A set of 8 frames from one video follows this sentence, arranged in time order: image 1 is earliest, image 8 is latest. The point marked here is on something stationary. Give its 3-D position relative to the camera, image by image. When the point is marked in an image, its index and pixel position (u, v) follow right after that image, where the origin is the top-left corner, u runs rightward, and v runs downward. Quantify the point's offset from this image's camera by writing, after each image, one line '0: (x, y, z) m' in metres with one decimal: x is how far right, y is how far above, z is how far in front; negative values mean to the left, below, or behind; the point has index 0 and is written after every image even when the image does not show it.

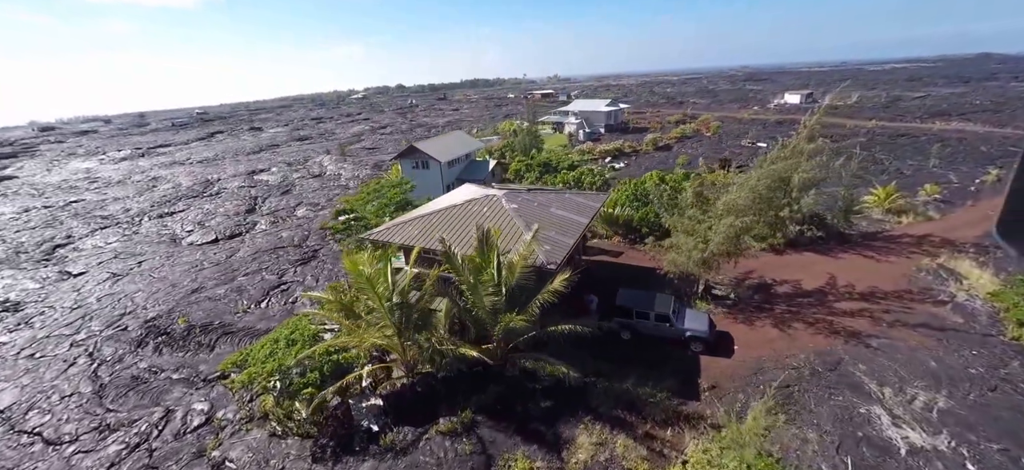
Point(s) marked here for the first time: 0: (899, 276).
0: (+14.4, -1.6, +15.1) m
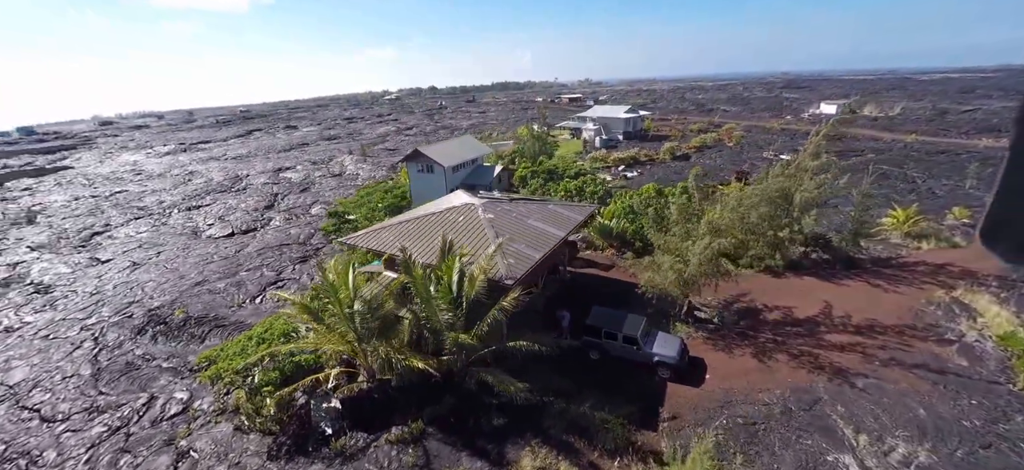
0: (+13.5, -2.6, +13.9) m
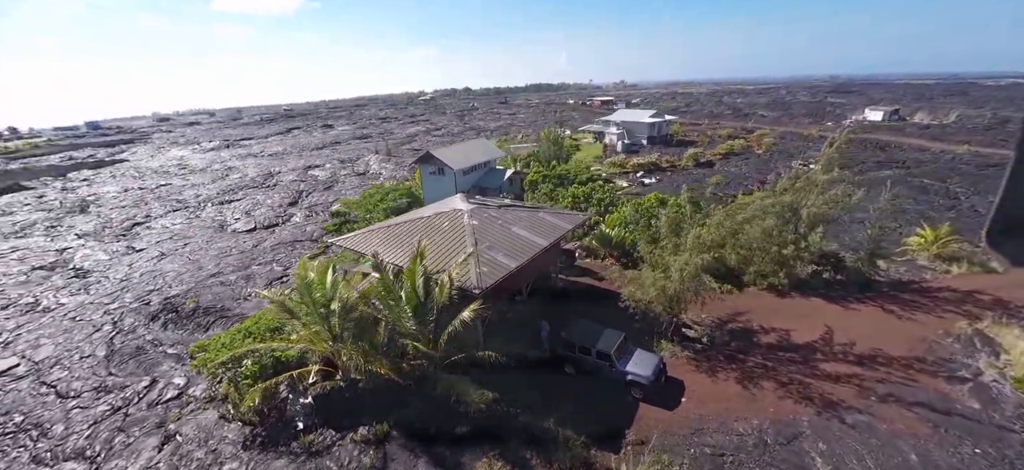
0: (+12.7, -3.3, +12.7) m
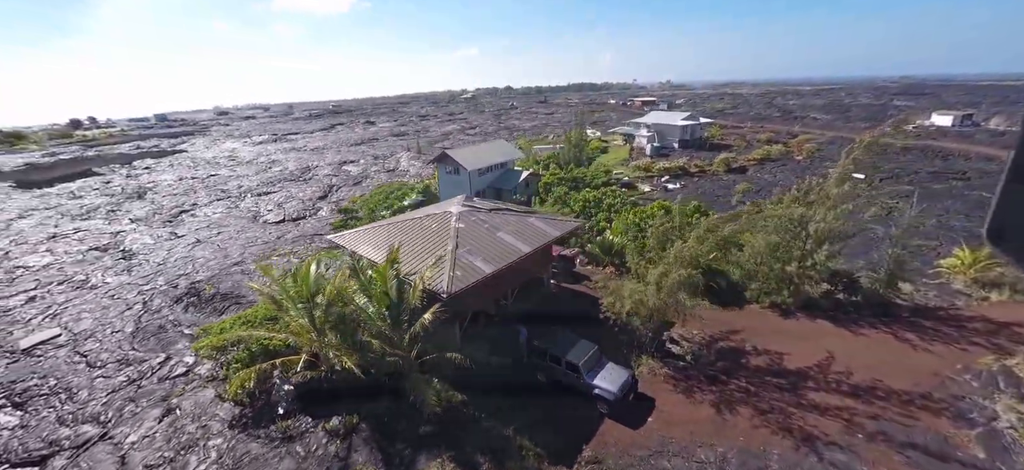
0: (+11.8, -4.0, +11.5) m
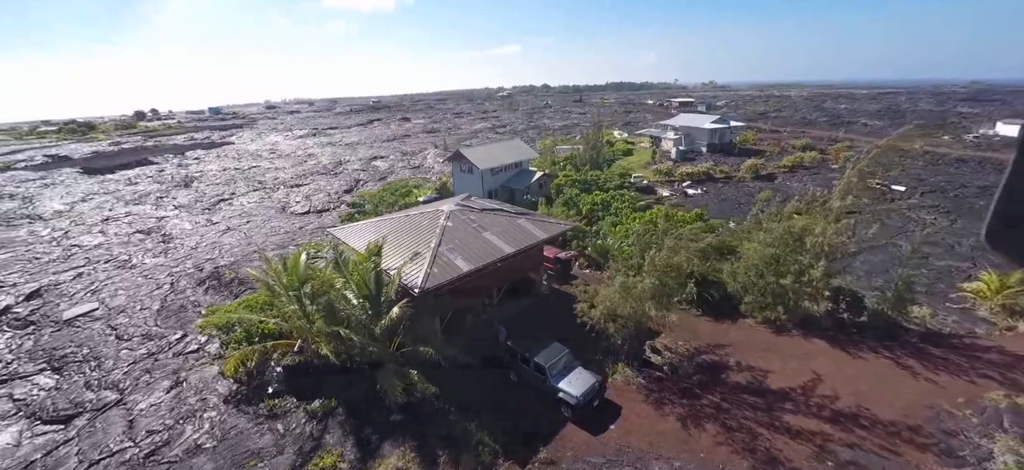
0: (+10.8, -4.6, +10.7) m
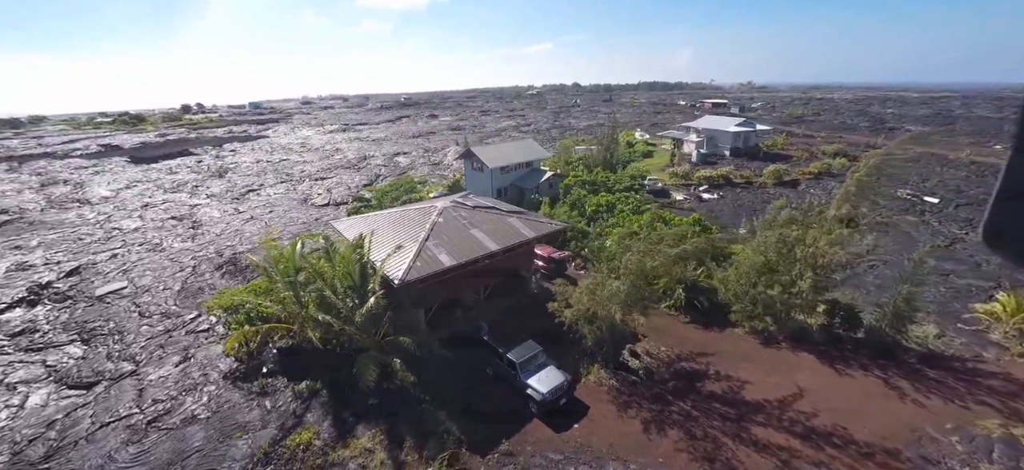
0: (+9.9, -4.9, +10.2) m
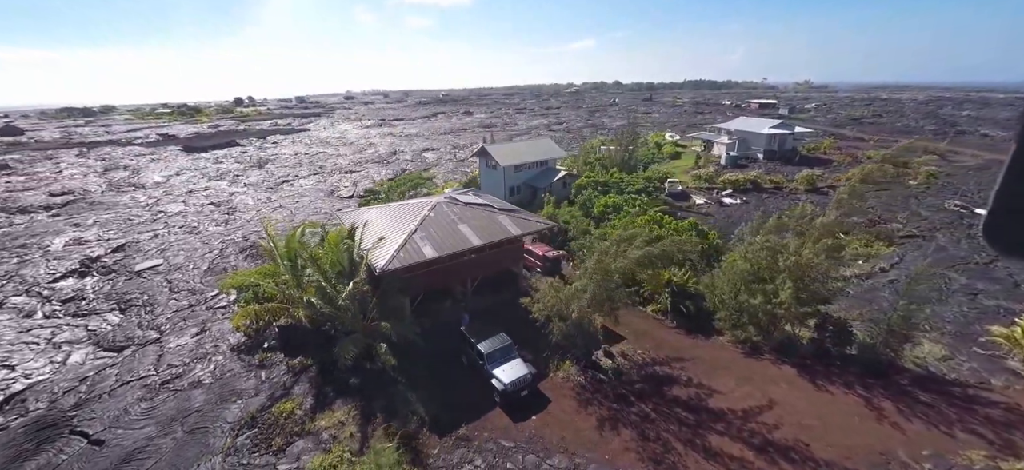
0: (+8.6, -5.2, +9.7) m
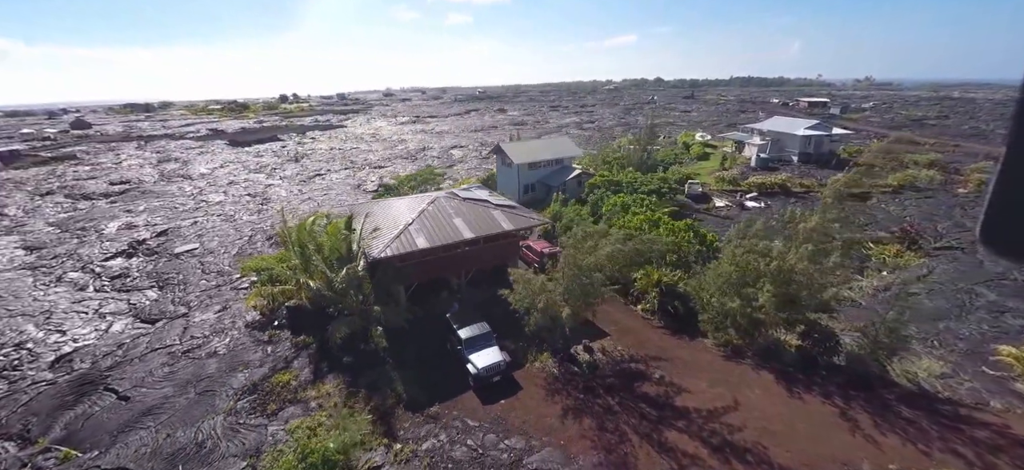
0: (+7.5, -5.3, +9.5) m
